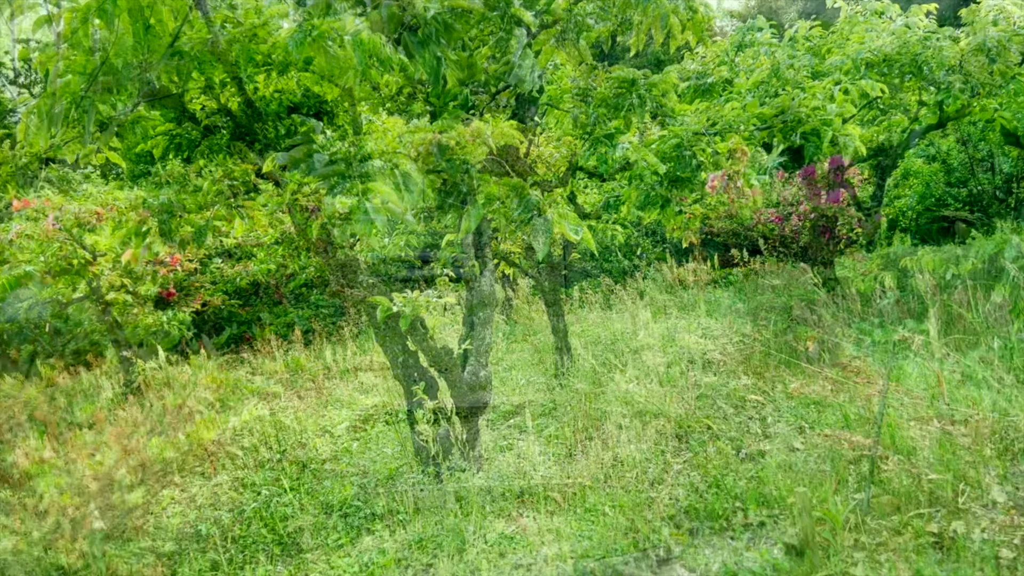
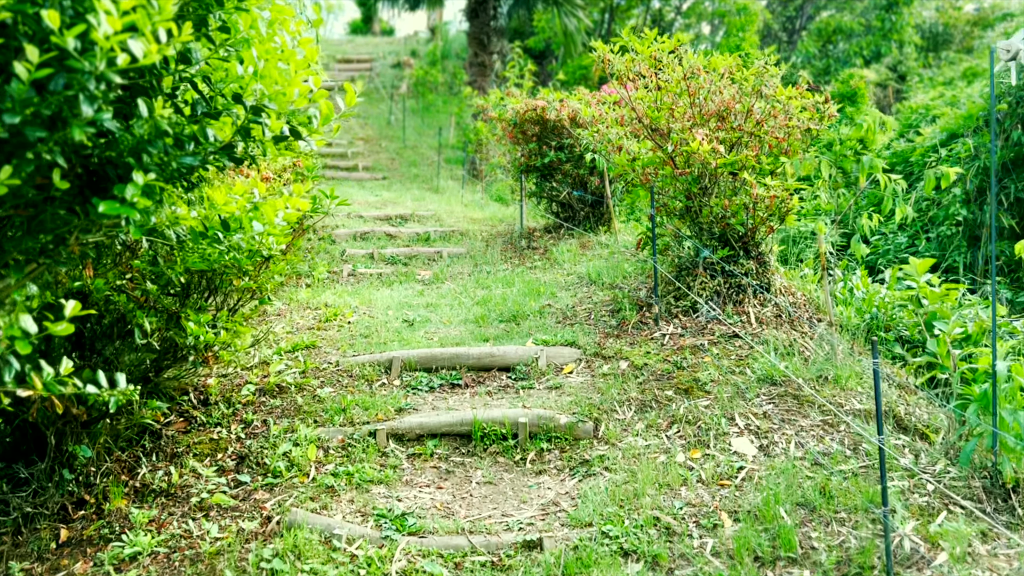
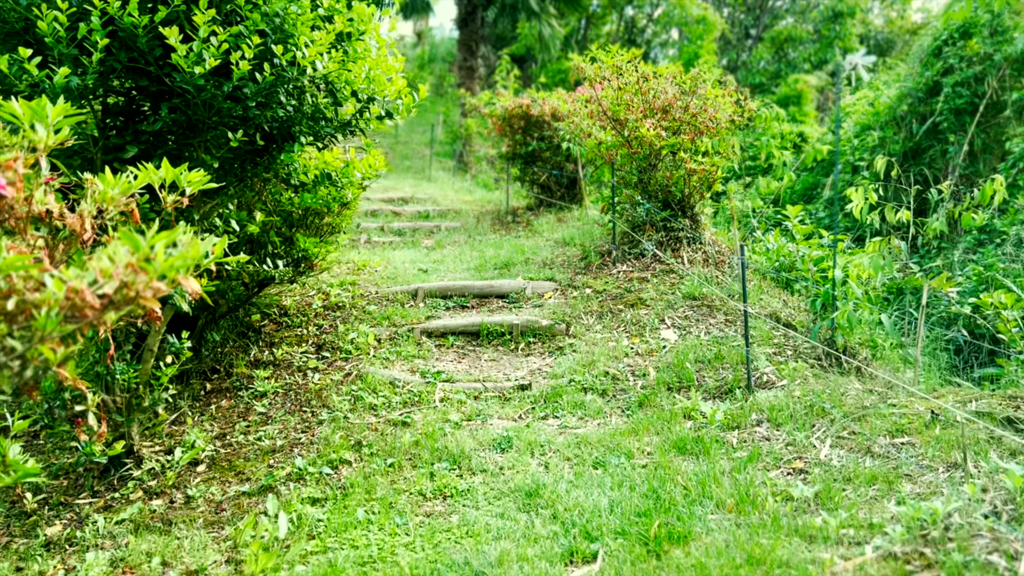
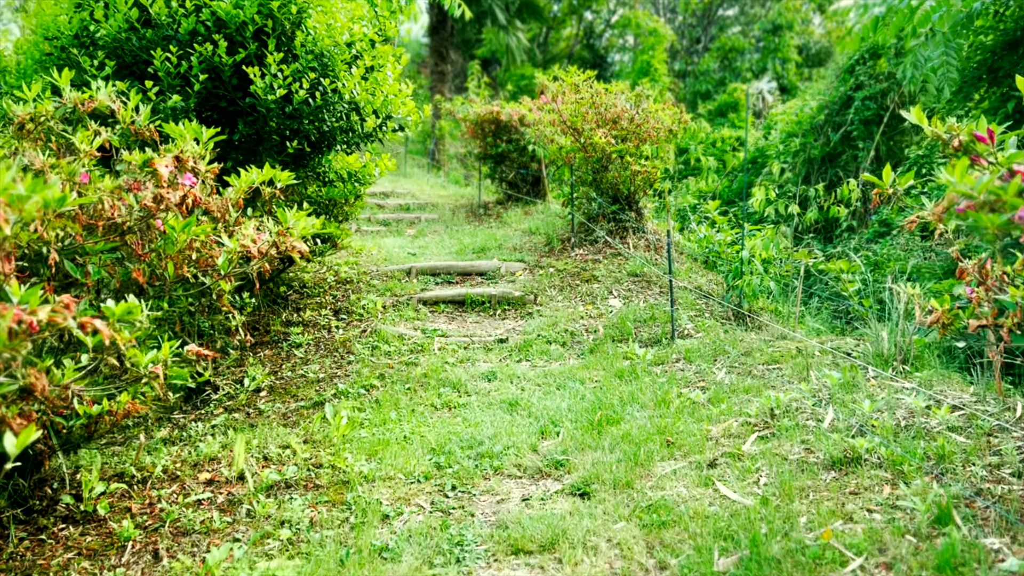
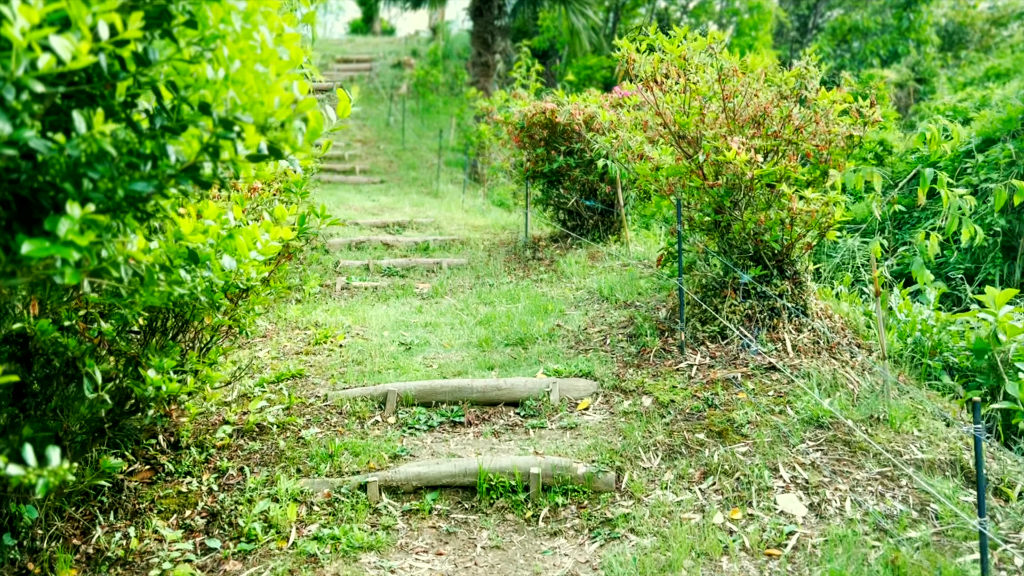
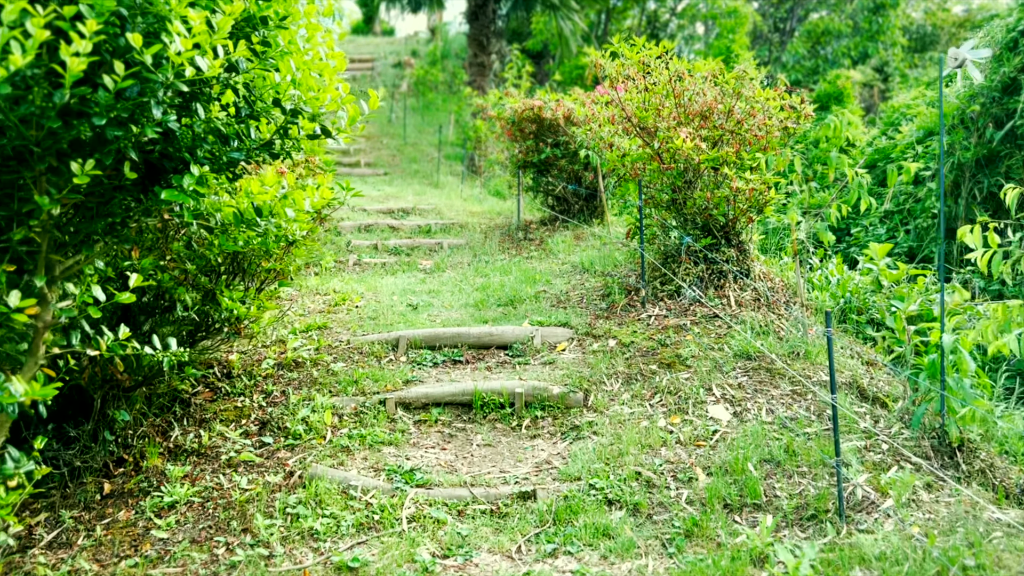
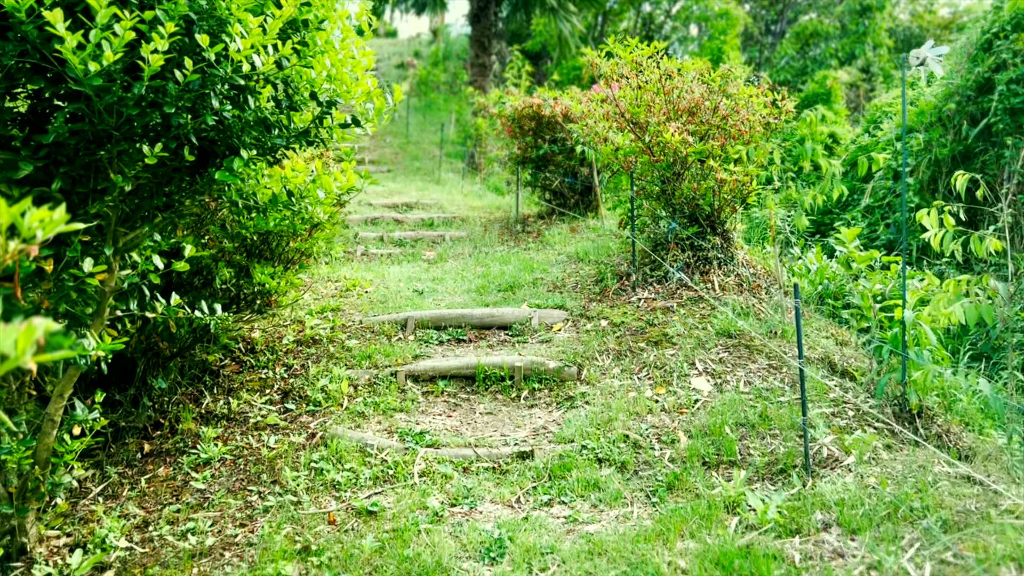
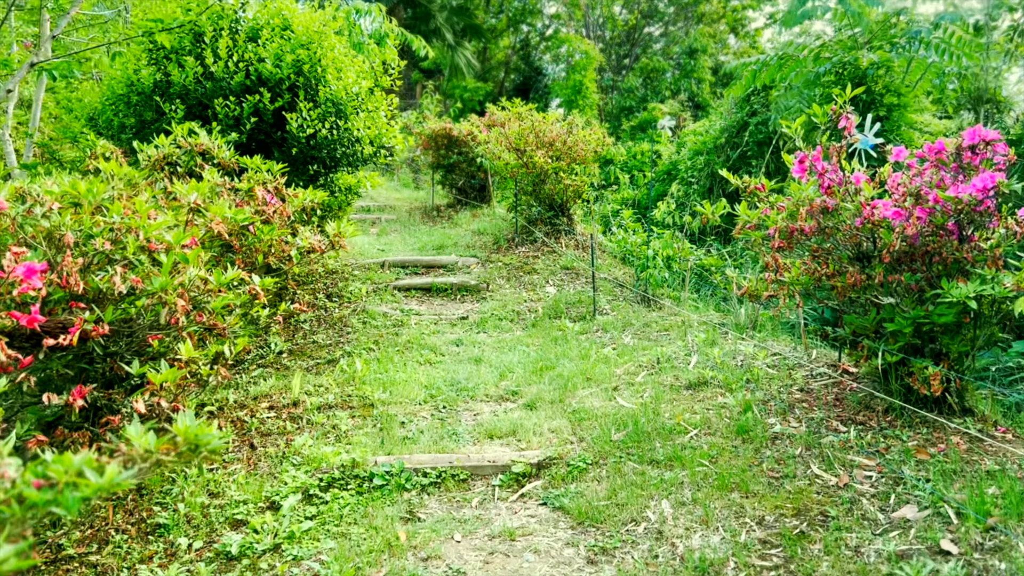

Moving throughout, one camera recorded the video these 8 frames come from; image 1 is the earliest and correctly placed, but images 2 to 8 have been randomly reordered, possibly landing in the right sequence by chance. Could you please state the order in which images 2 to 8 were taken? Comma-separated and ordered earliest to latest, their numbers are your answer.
8, 4, 3, 7, 6, 2, 5
